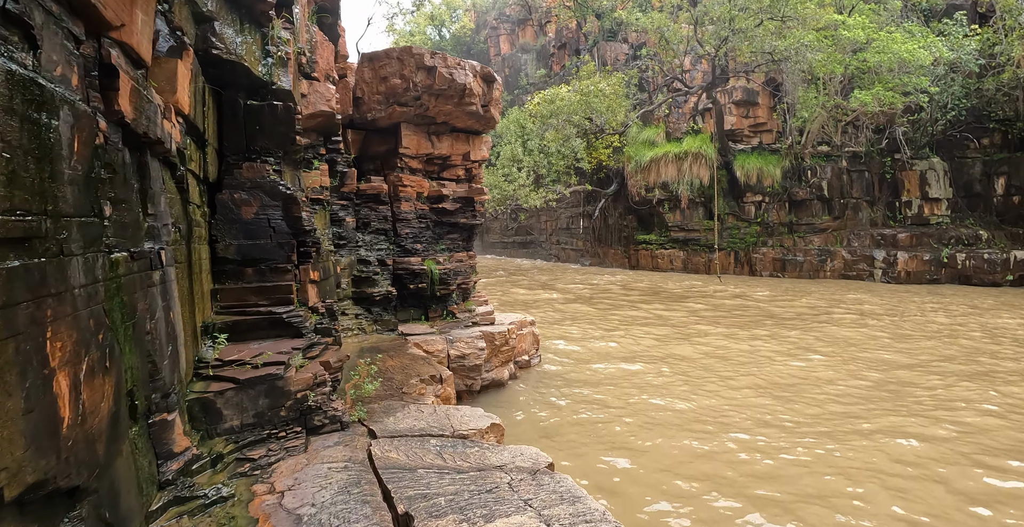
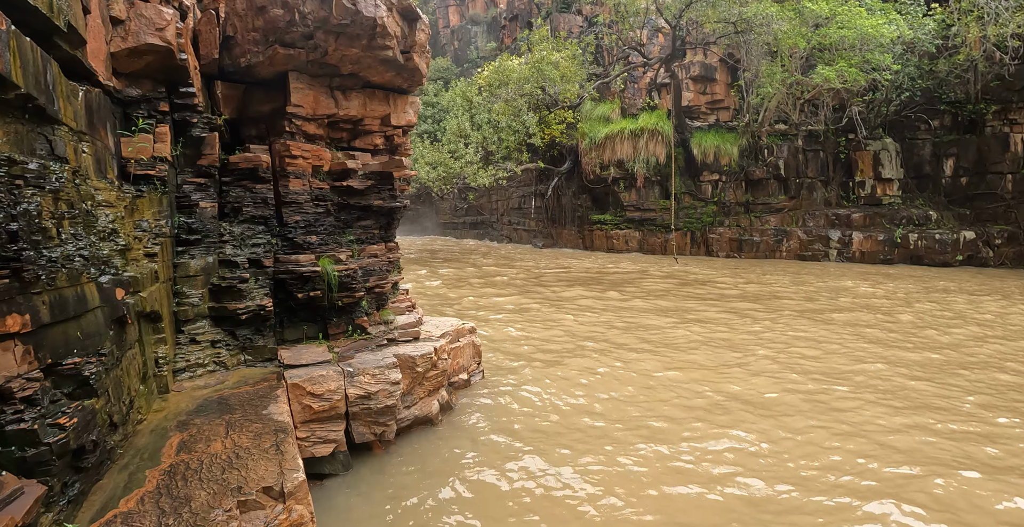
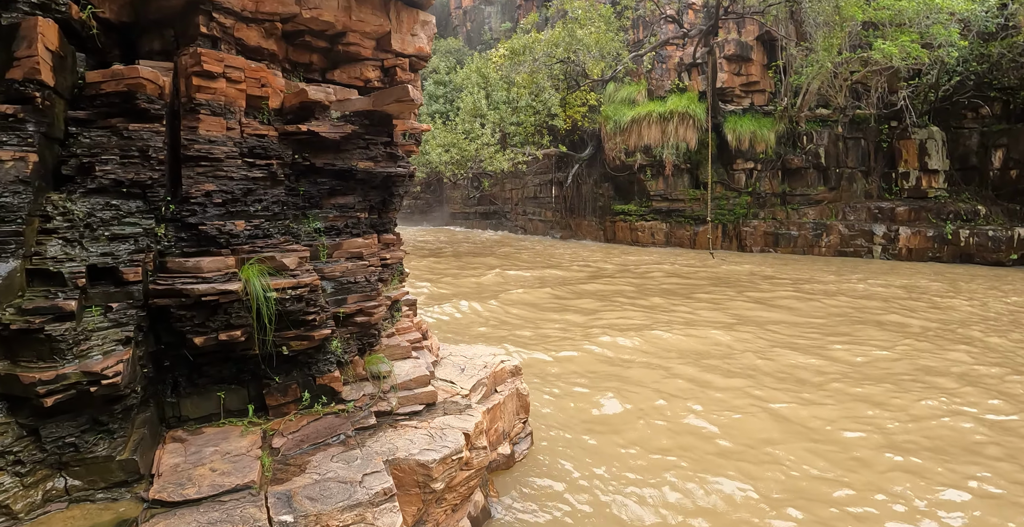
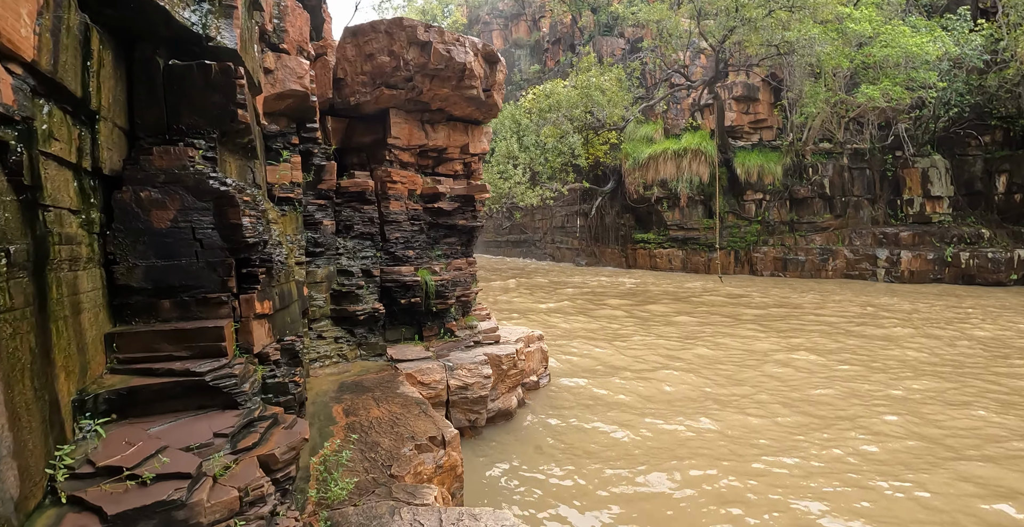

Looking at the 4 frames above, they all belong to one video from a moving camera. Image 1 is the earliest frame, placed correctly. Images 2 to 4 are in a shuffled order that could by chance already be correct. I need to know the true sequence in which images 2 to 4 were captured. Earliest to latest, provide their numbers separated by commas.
4, 2, 3
